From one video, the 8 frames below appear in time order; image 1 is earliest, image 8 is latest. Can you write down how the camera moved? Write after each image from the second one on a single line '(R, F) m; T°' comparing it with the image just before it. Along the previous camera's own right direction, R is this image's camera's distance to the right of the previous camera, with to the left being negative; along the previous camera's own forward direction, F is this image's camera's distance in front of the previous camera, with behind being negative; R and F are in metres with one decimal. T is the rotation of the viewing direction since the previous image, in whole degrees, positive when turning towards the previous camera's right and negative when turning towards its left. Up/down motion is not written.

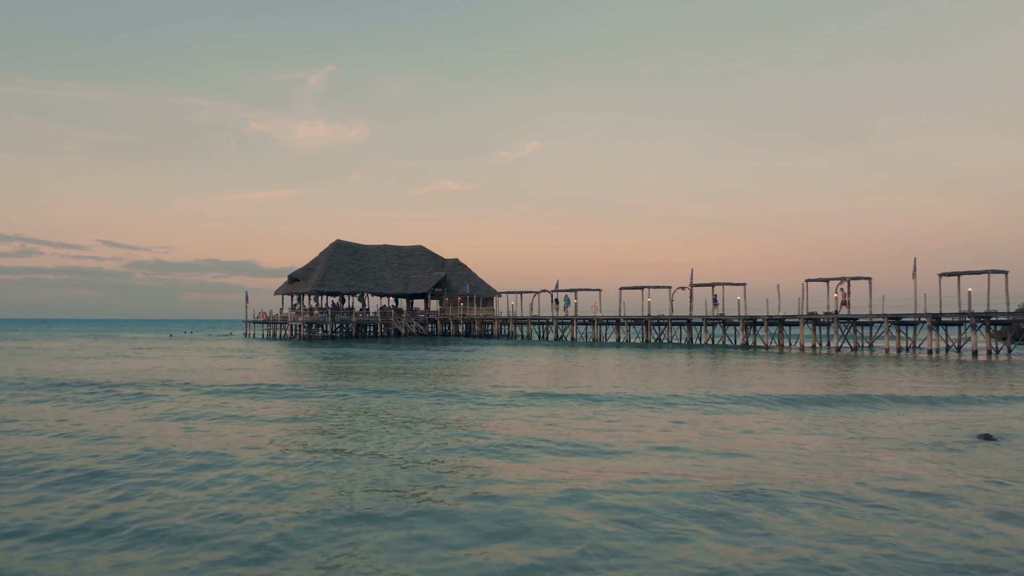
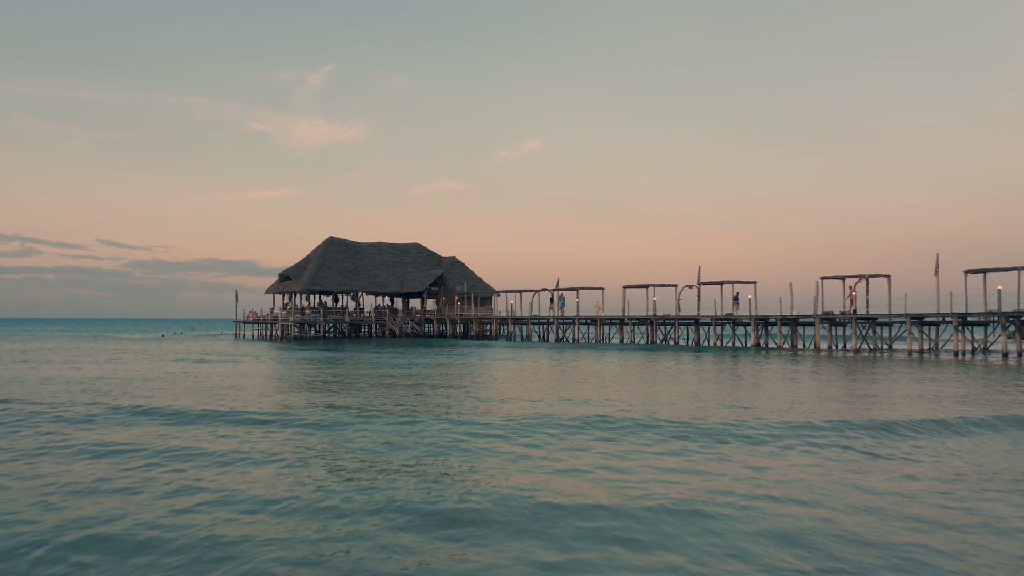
(0.0, +2.7) m; 0°
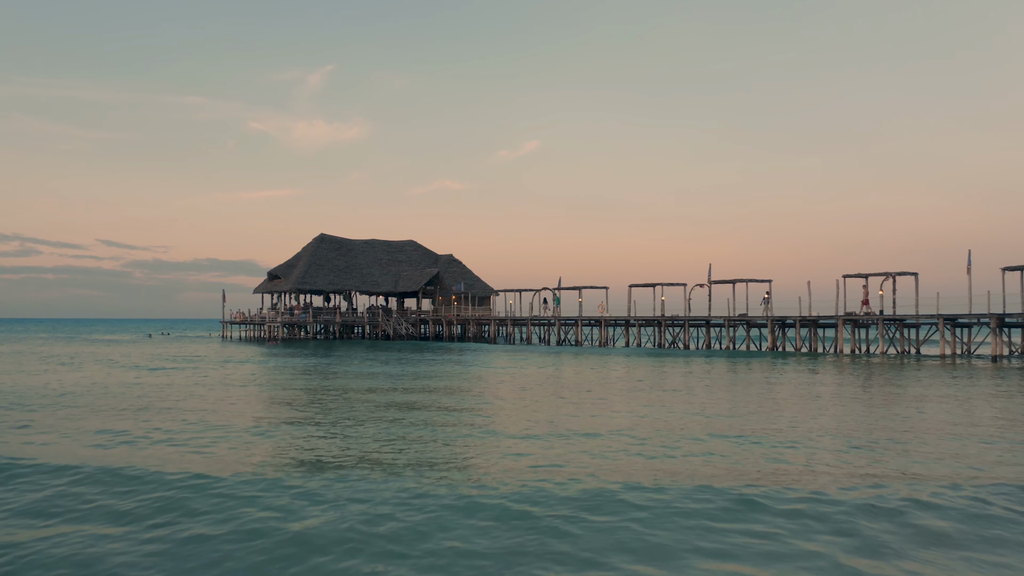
(0.0, +3.3) m; 0°
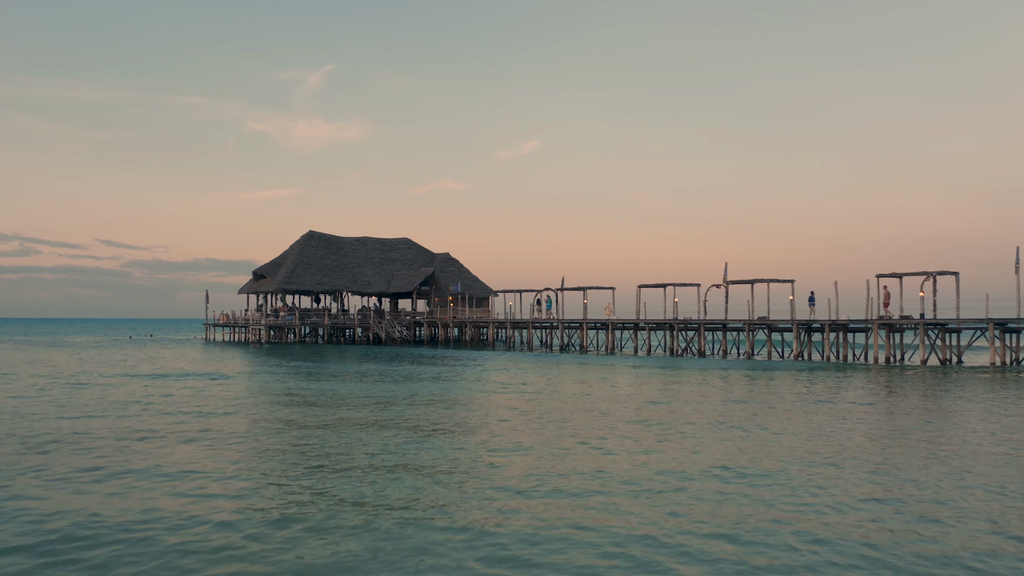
(0.0, +4.1) m; 0°
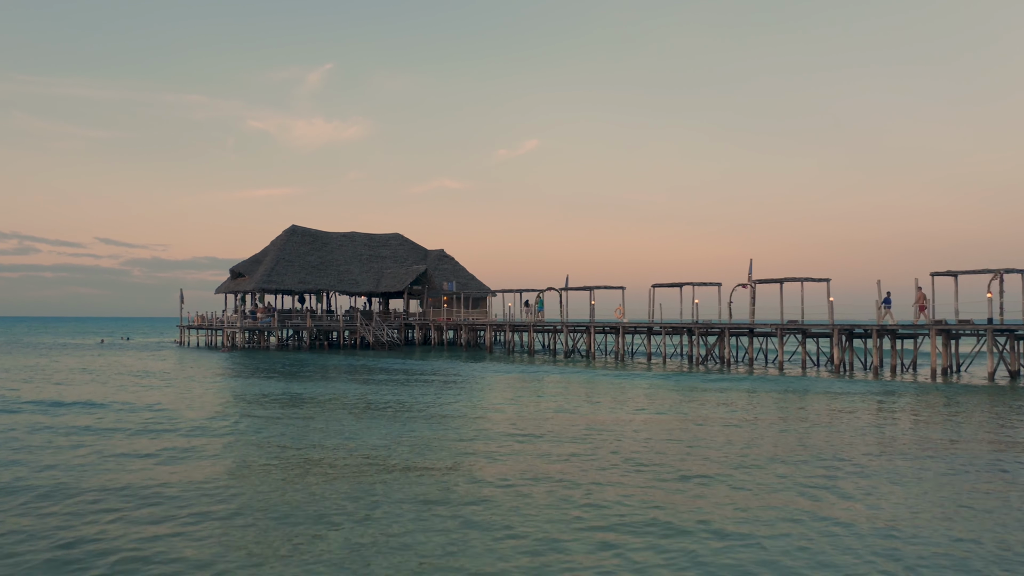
(0.0, +5.3) m; 0°
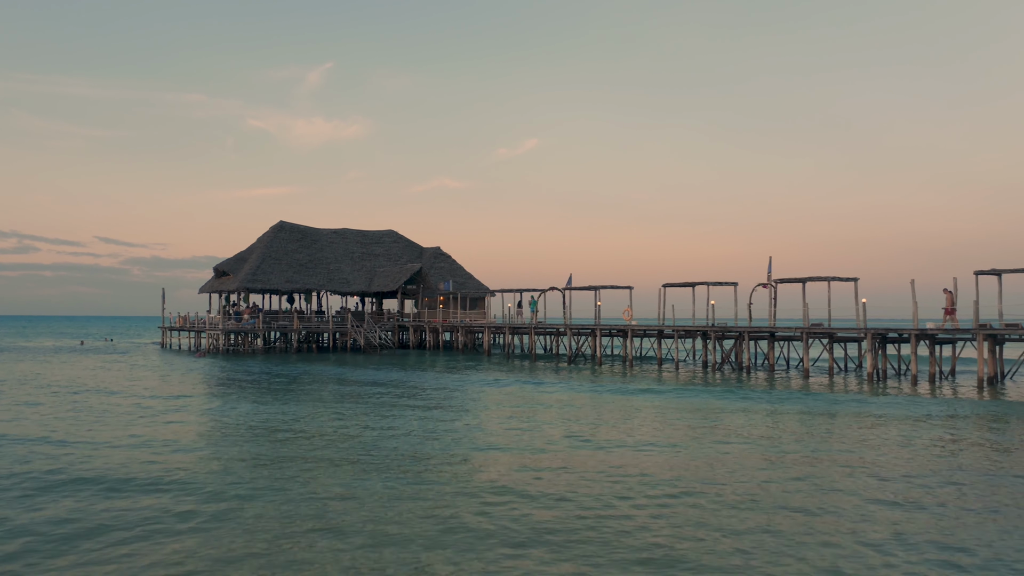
(0.0, +3.3) m; 0°
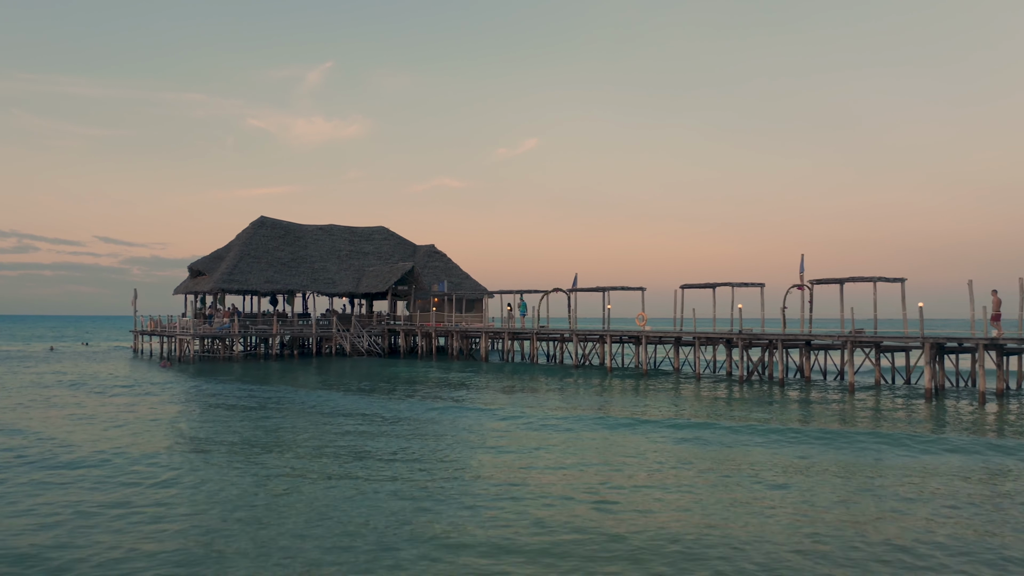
(0.0, +4.6) m; 0°
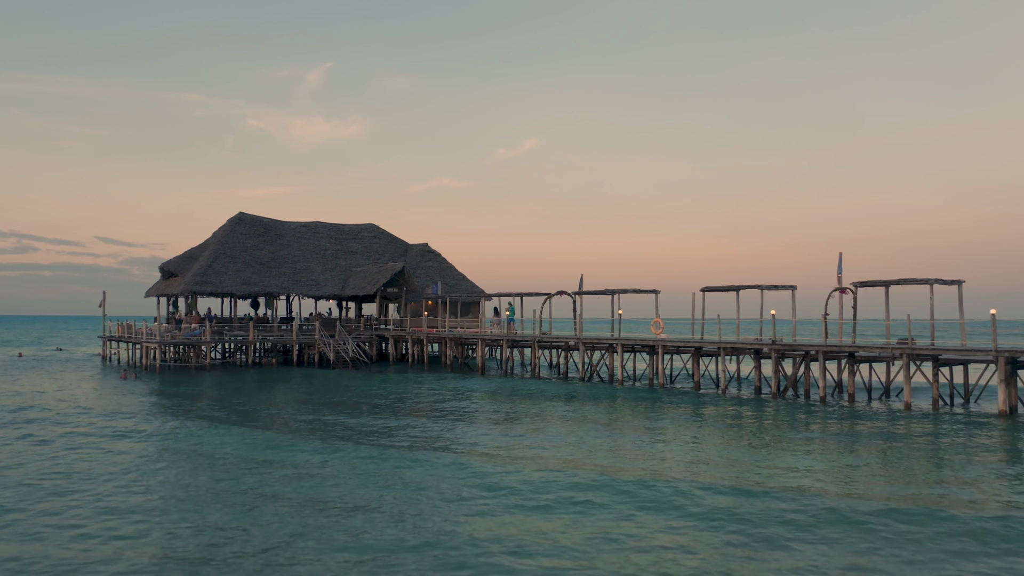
(0.0, +4.4) m; 0°
